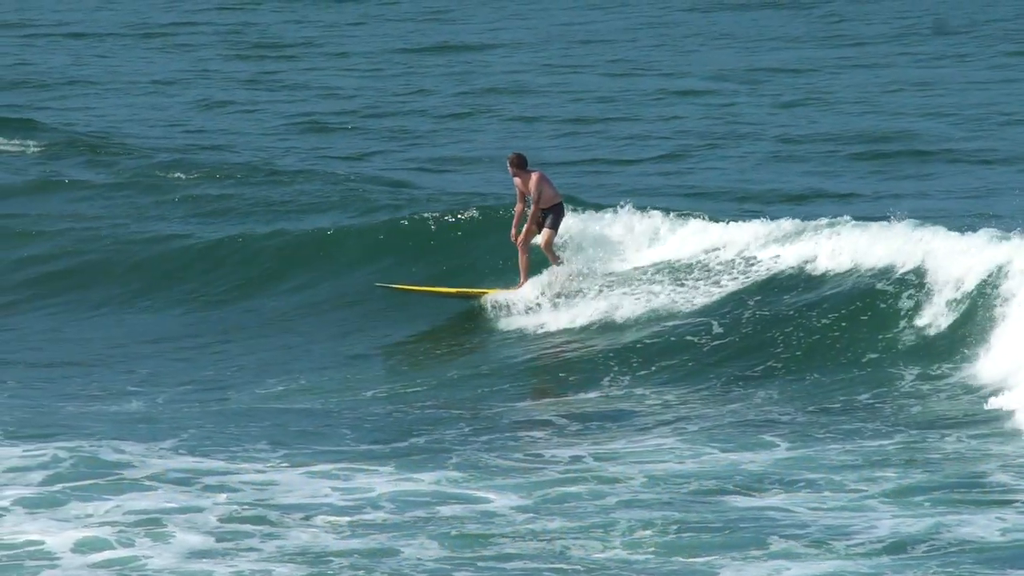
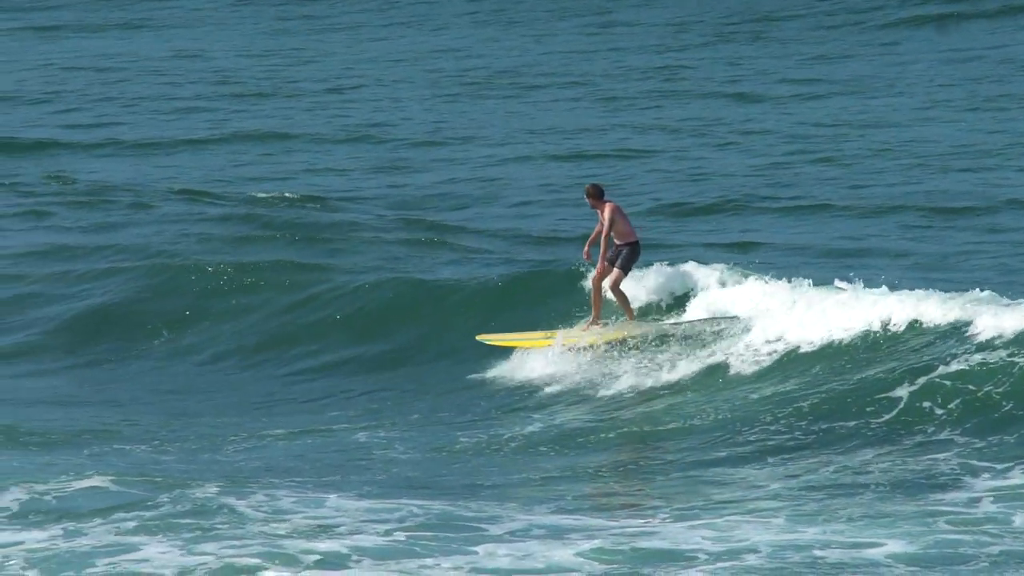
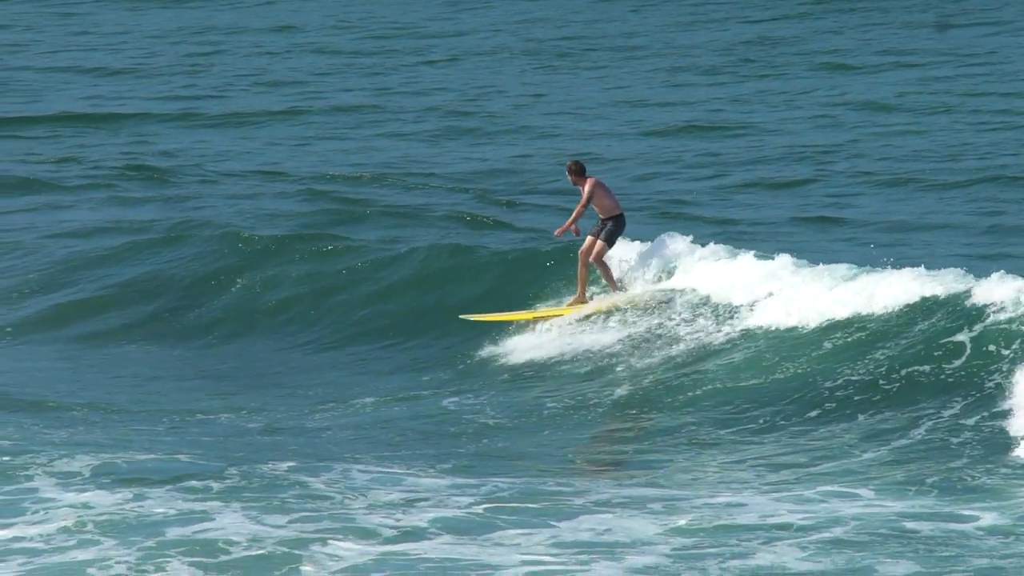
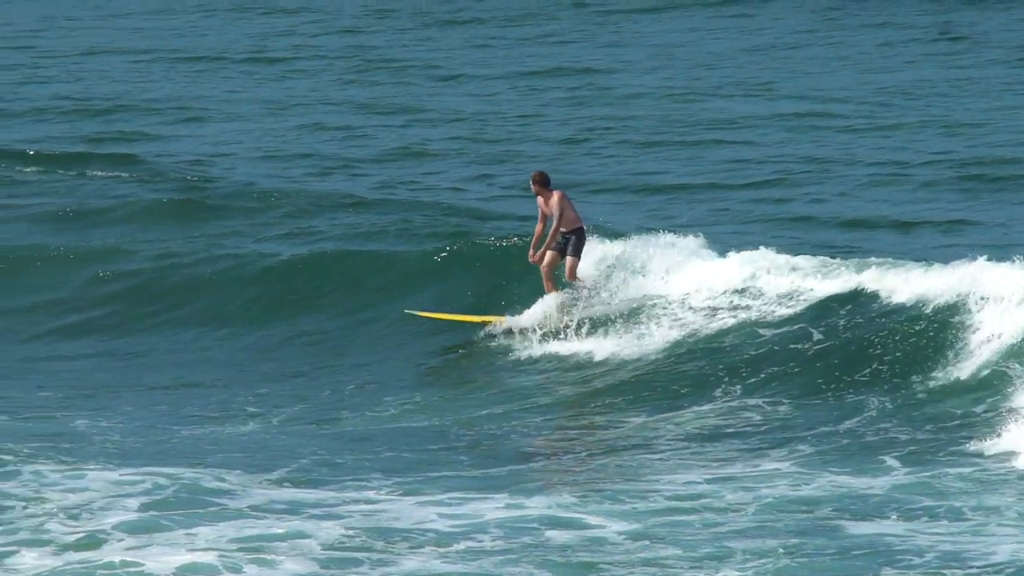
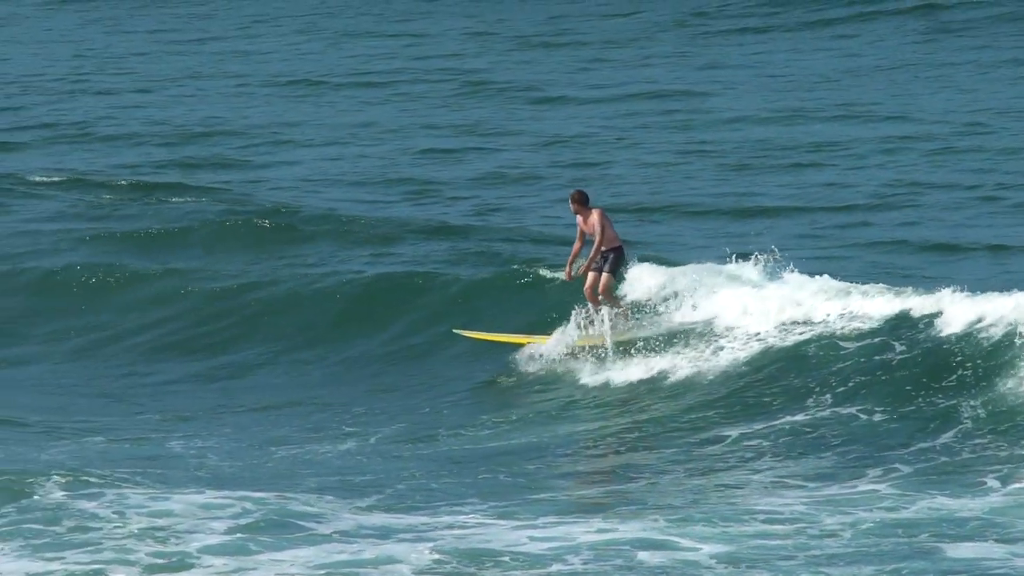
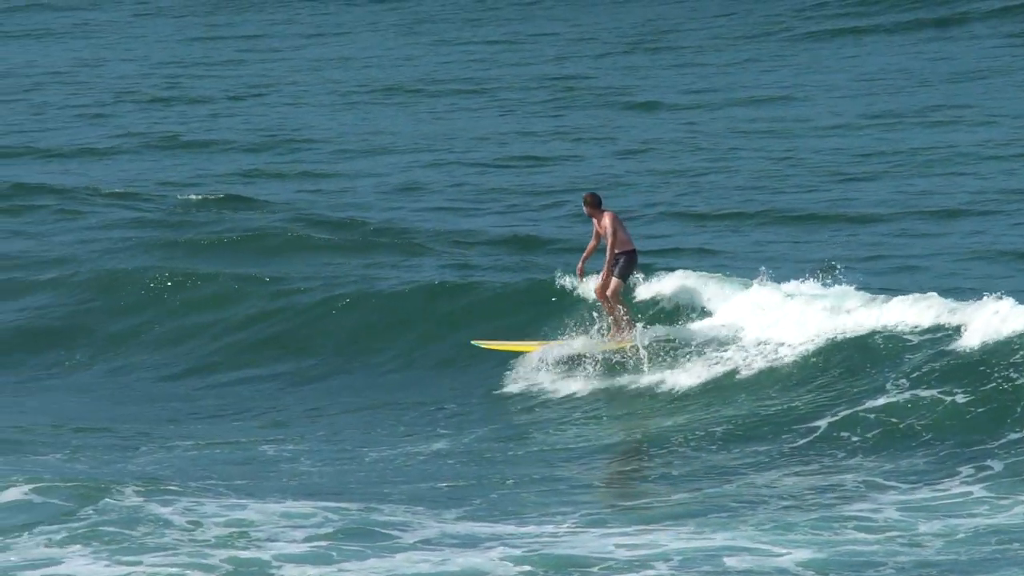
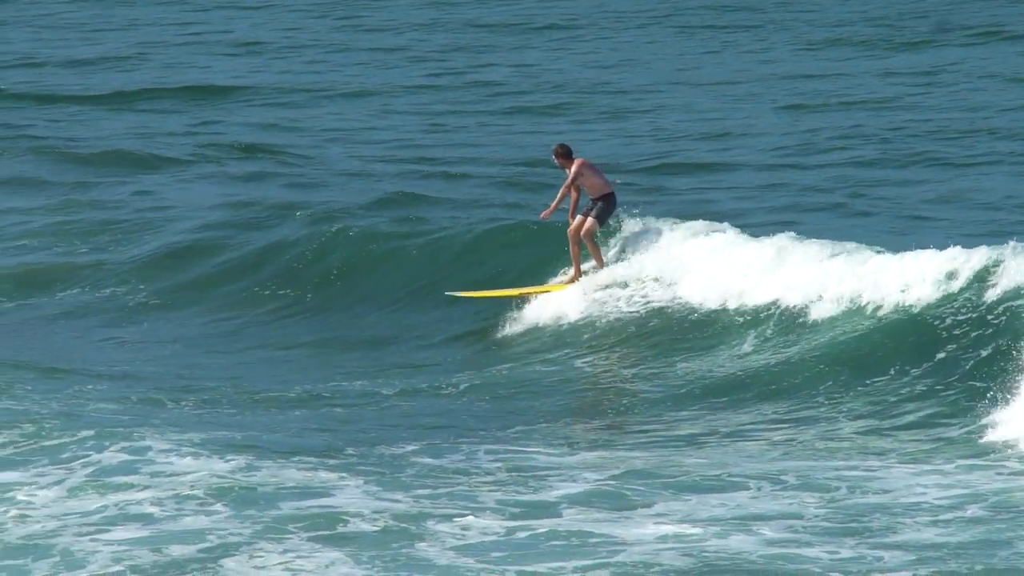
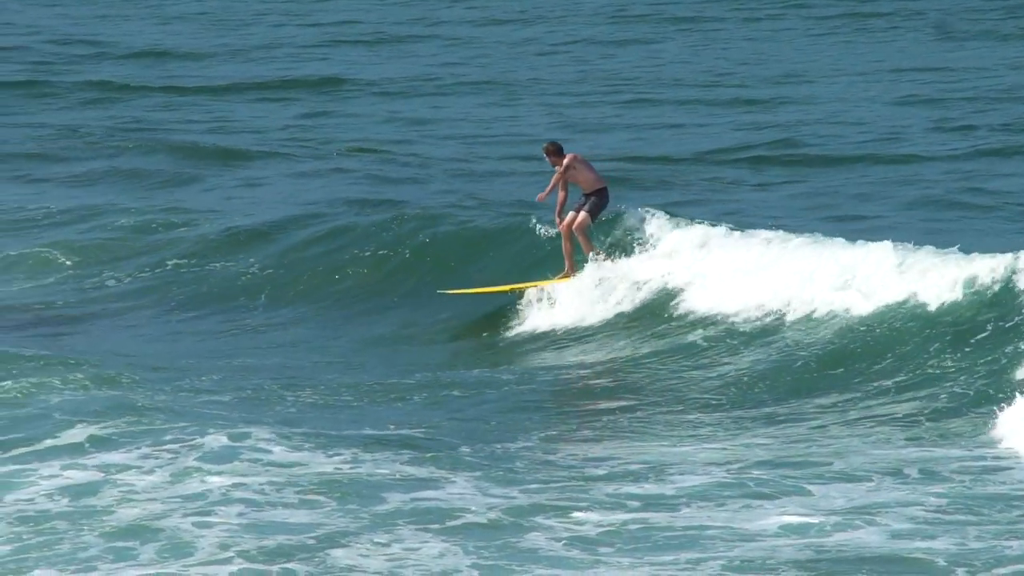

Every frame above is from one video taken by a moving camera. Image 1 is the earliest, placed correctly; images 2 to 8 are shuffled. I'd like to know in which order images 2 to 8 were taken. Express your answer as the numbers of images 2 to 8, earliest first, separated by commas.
4, 5, 6, 2, 3, 7, 8
